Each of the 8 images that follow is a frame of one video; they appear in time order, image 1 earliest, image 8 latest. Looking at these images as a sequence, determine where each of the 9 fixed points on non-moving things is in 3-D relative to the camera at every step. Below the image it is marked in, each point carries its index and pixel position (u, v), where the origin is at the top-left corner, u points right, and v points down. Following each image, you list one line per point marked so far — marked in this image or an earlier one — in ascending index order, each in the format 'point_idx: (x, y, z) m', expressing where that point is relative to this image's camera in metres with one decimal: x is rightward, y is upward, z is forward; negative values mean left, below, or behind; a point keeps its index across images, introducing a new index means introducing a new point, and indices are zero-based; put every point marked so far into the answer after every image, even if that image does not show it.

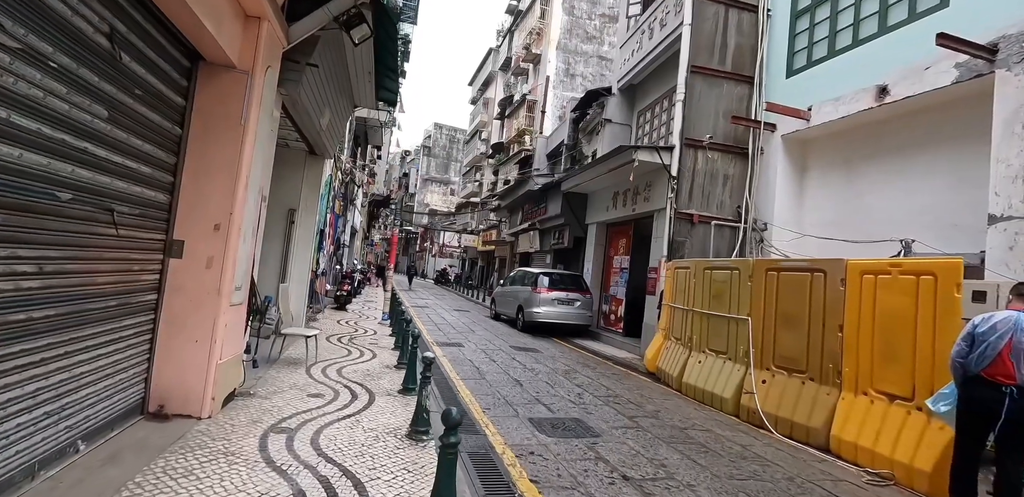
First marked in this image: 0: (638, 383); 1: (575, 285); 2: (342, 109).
0: (+2.0, -2.2, +8.0) m
1: (+1.7, -1.0, +13.7) m
2: (-3.1, +2.5, +9.0) m
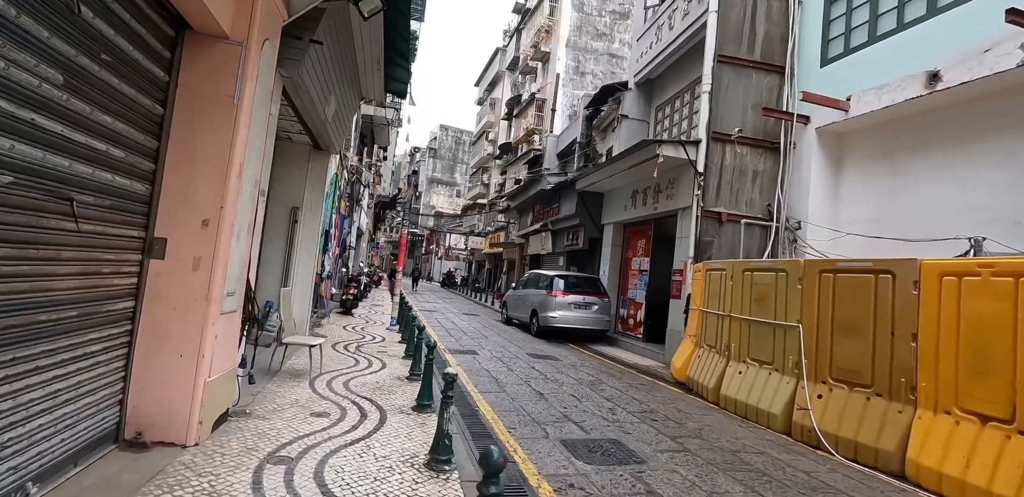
0: (+2.4, -2.2, +7.3) m
1: (+2.1, -1.1, +13.1) m
2: (-2.8, +2.5, +8.5) m
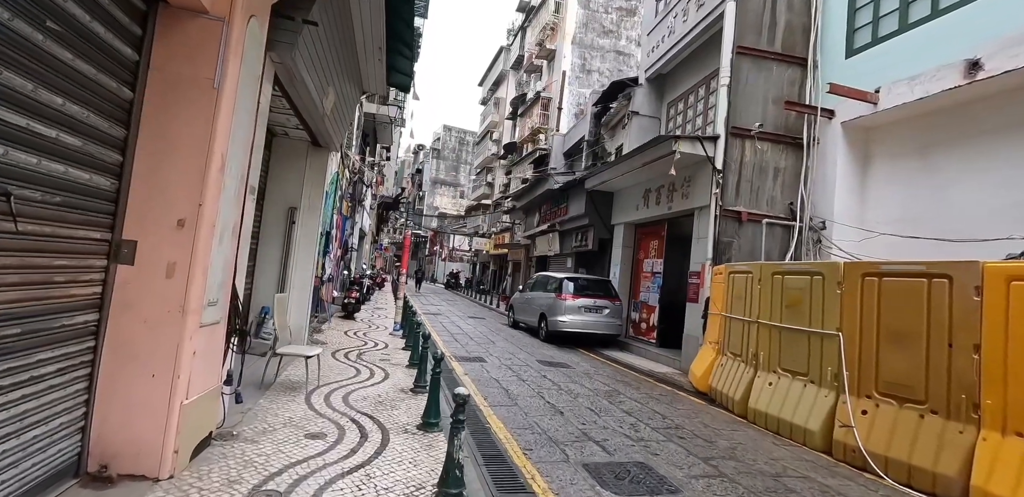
0: (+2.5, -2.2, +6.8) m
1: (+2.3, -1.1, +12.6) m
2: (-2.7, +2.5, +8.0) m
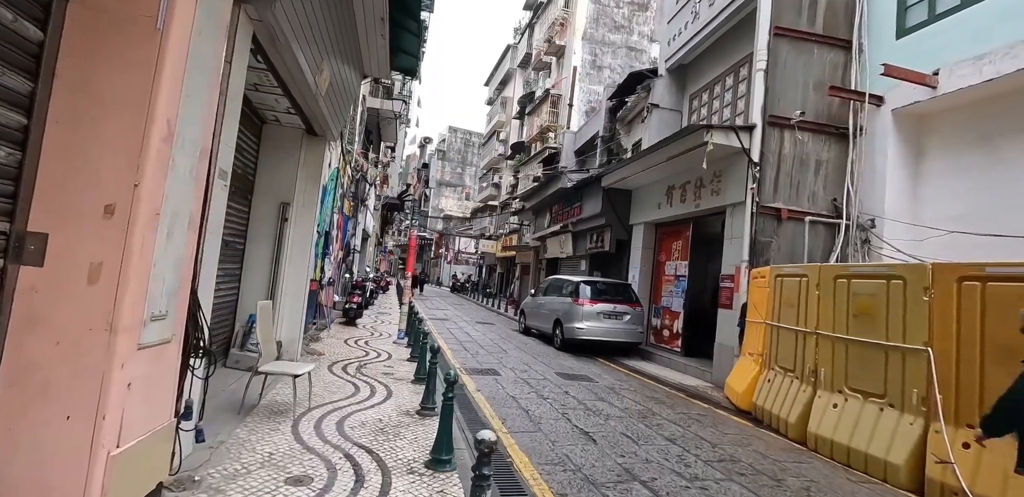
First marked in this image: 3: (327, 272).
0: (+2.8, -2.2, +5.9) m
1: (+2.6, -1.1, +11.7) m
2: (-2.4, +2.5, +7.2) m
3: (-4.3, -0.5, +11.4) m
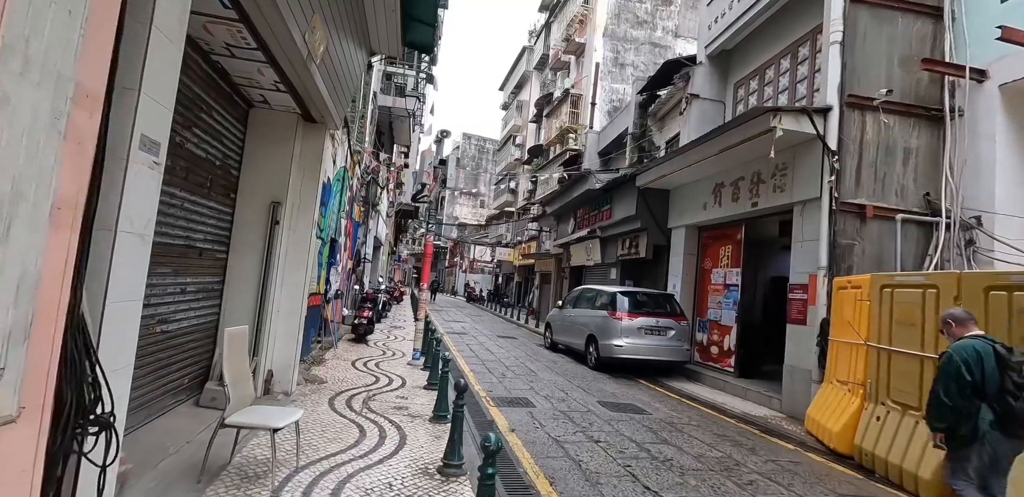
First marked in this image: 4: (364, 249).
0: (+3.2, -2.2, +4.6) m
1: (+3.2, -1.2, +10.3) m
2: (-2.0, +2.4, +6.0) m
3: (-3.7, -0.7, +10.3) m
4: (-4.3, 0.0, +14.4) m
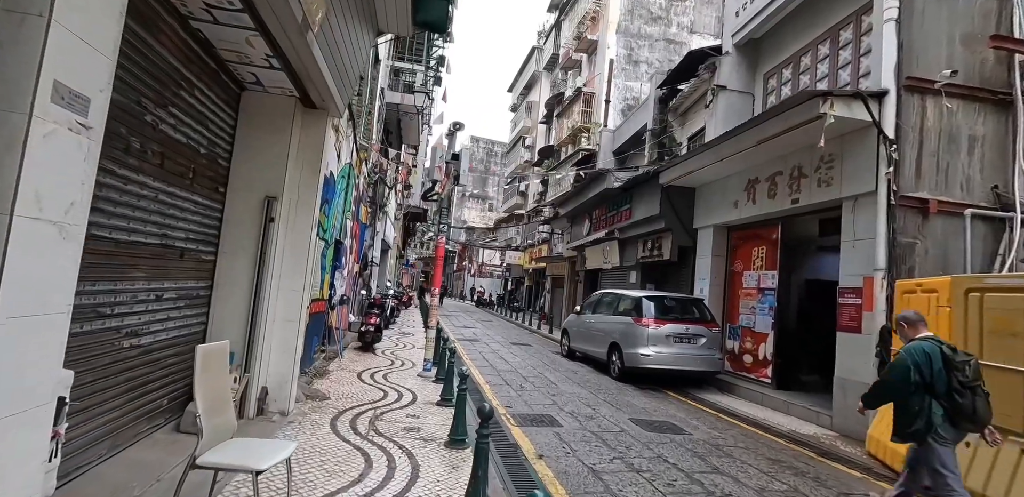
0: (+3.5, -2.2, +3.8) m
1: (+3.5, -1.3, +9.6) m
2: (-1.7, +2.4, +5.4) m
3: (-3.4, -0.8, +9.6) m
4: (-3.9, -0.1, +13.8) m
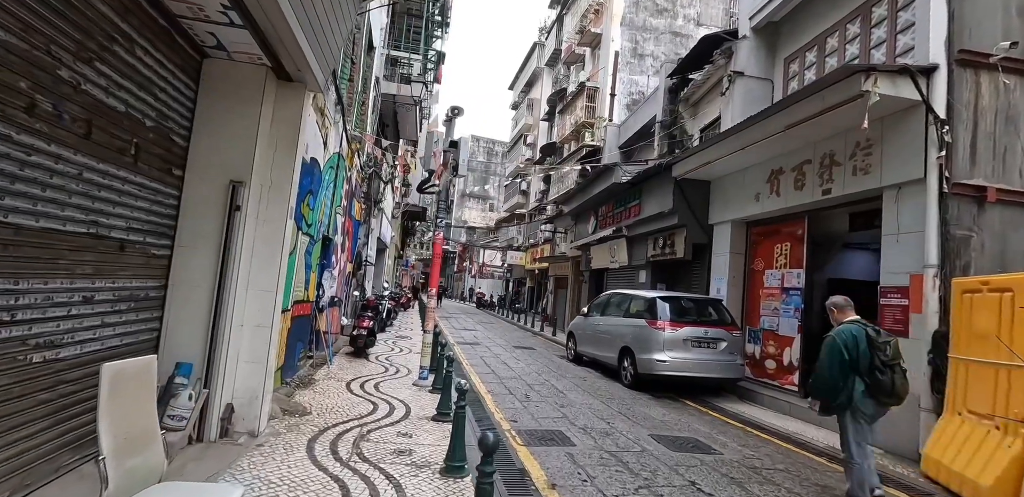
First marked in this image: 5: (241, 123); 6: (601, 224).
0: (+3.5, -2.1, +3.1) m
1: (+3.6, -1.2, +8.9) m
2: (-1.7, +2.4, +4.7) m
3: (-3.3, -0.7, +8.9) m
4: (-3.8, -0.1, +13.1) m
5: (-2.4, +1.1, +4.4) m
6: (+3.0, +0.8, +16.7) m
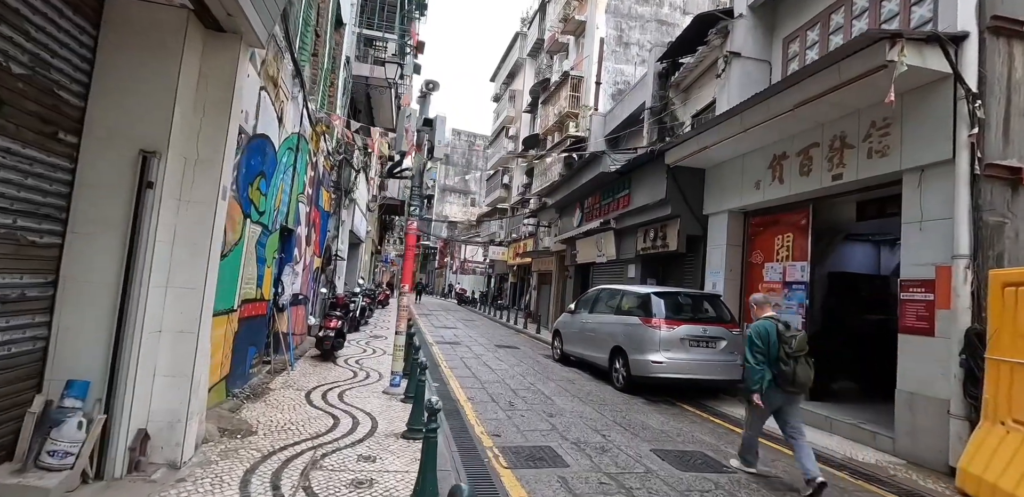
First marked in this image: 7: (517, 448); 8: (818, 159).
0: (+3.4, -2.0, +2.4) m
1: (+3.3, -1.1, +8.2) m
2: (-1.8, +2.5, +3.8) m
3: (-3.6, -0.6, +8.0) m
4: (-4.3, +0.1, +12.1) m
5: (-2.5, +1.2, +3.5) m
6: (+2.4, +1.0, +16.0) m
7: (+0.1, -1.9, +4.8) m
8: (+4.5, +1.3, +7.3) m
